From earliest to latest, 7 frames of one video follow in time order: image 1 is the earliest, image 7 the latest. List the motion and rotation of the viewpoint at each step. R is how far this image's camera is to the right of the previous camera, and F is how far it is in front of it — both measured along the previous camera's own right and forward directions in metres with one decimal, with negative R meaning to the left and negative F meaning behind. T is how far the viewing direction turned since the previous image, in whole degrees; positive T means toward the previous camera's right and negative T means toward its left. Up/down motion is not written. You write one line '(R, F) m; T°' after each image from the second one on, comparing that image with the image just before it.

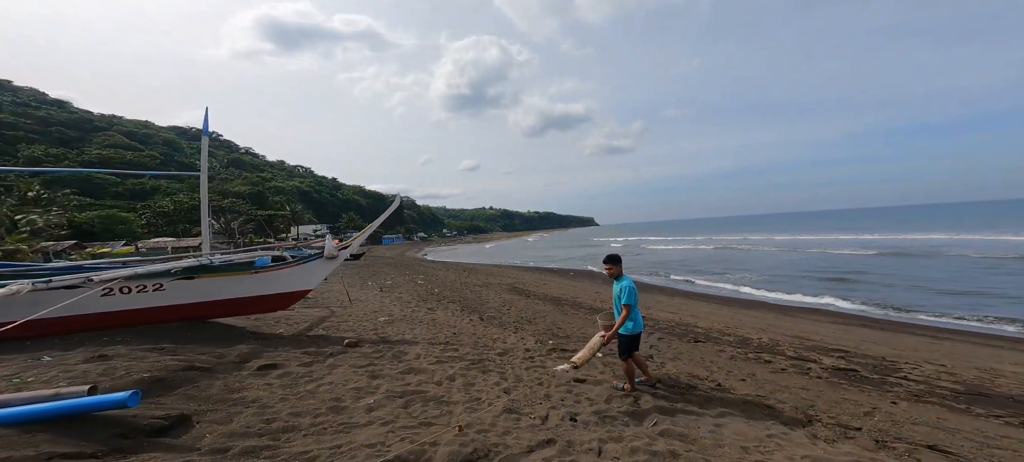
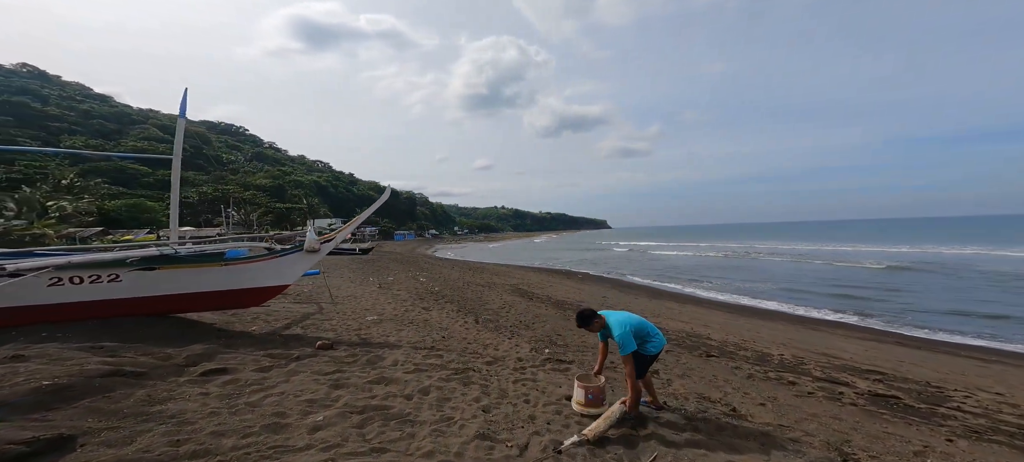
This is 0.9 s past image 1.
(+0.3, +0.7) m; -2°
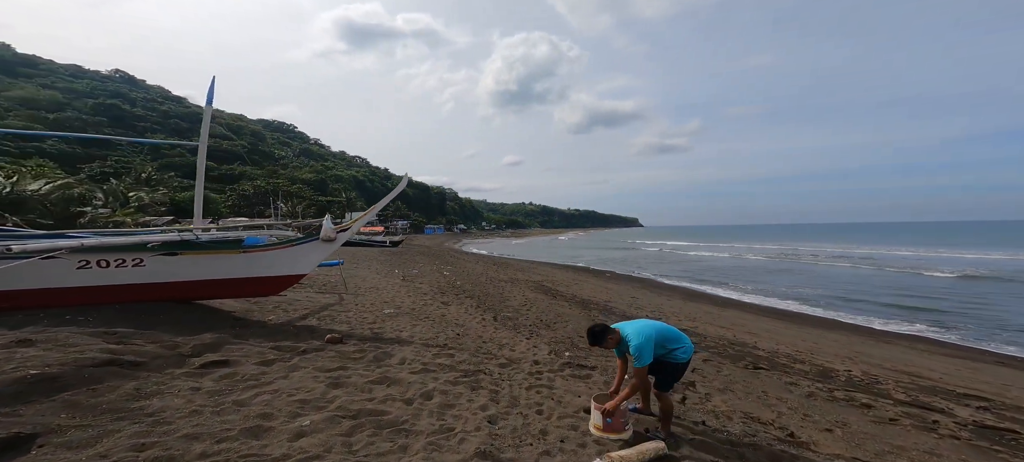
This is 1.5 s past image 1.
(+0.1, +0.4) m; -4°
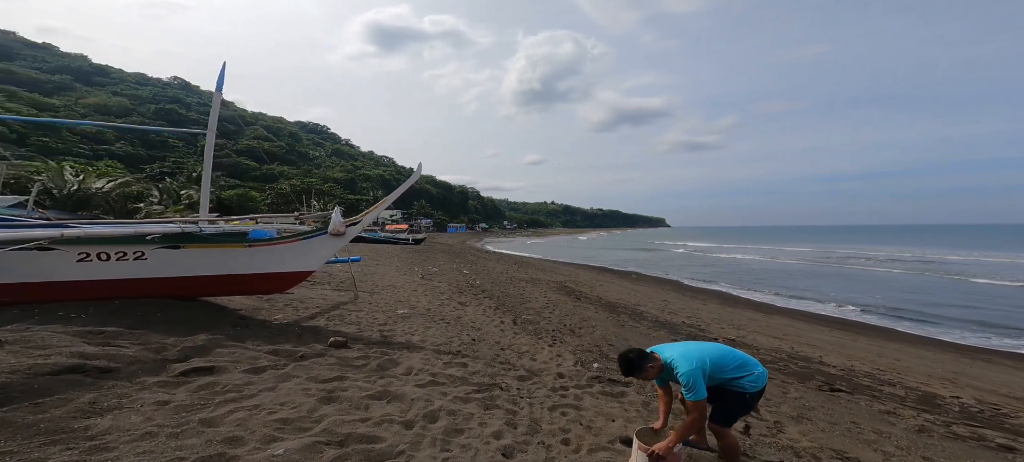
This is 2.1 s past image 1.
(0.0, +0.7) m; -3°
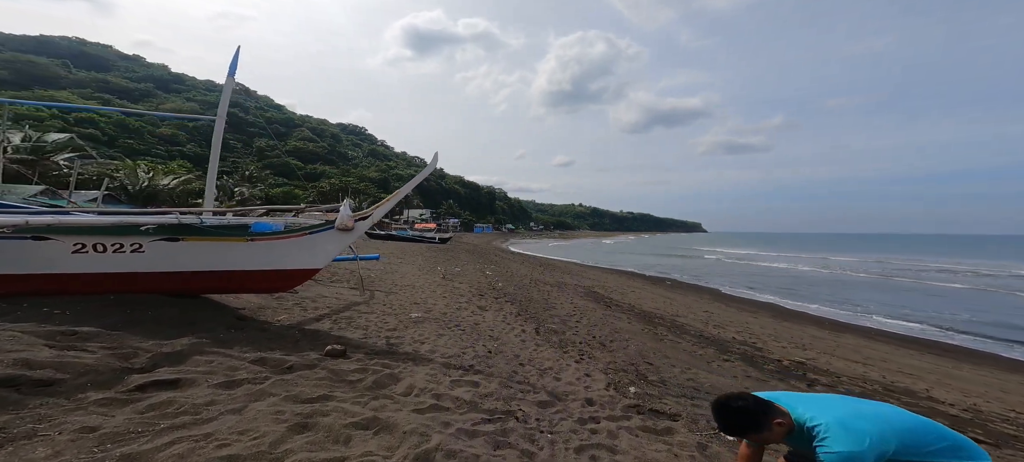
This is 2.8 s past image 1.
(0.0, +0.8) m; -4°
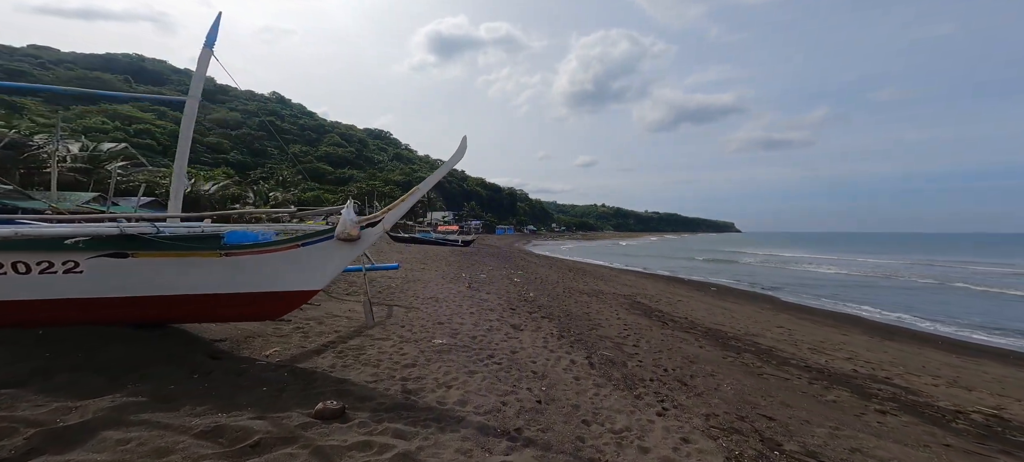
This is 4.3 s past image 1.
(-0.3, +1.5) m; -3°
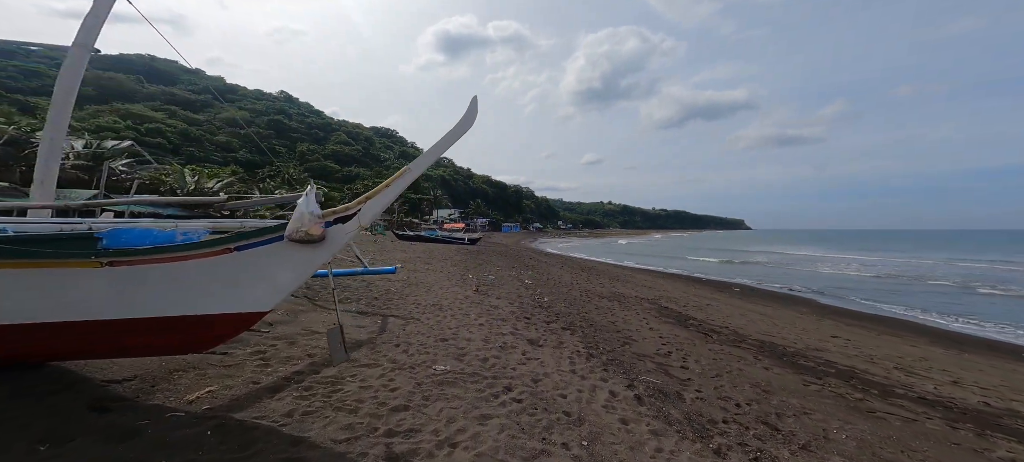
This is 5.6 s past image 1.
(-0.2, +1.3) m; -1°
